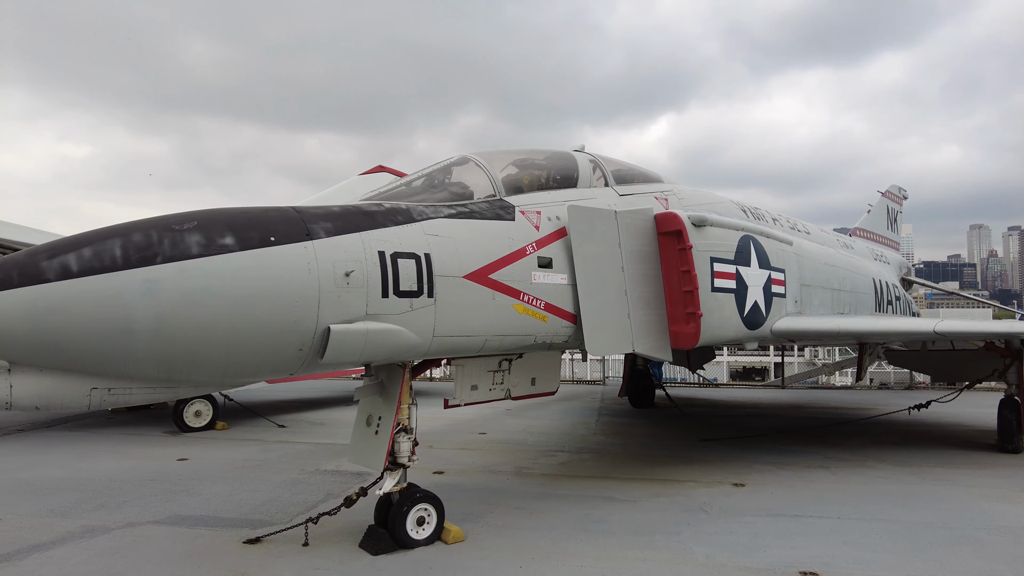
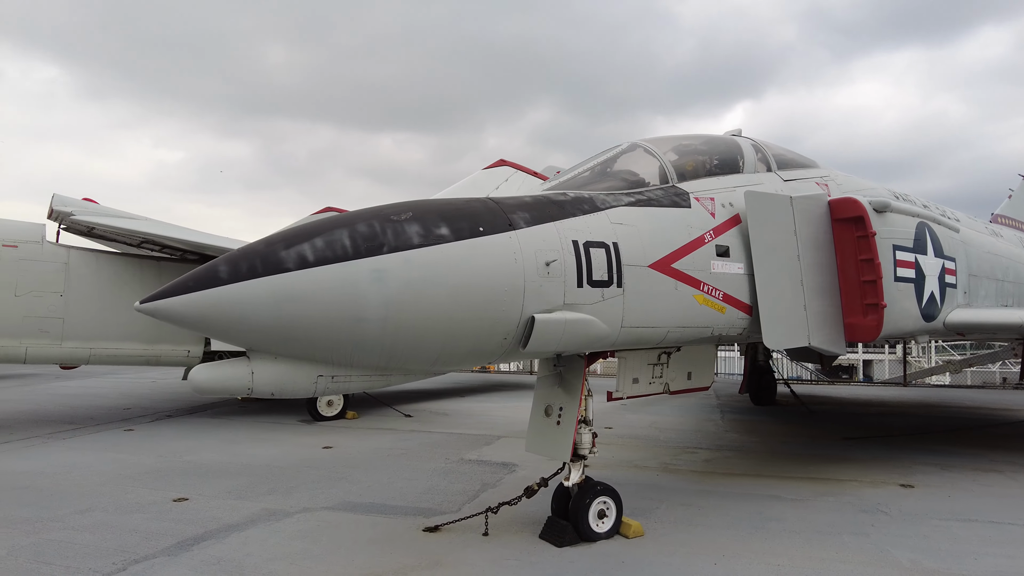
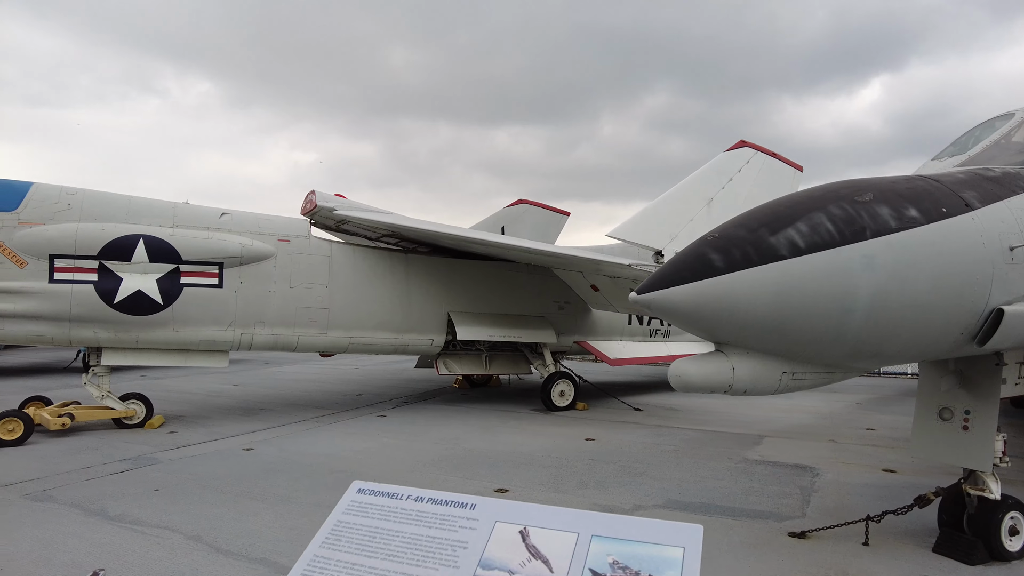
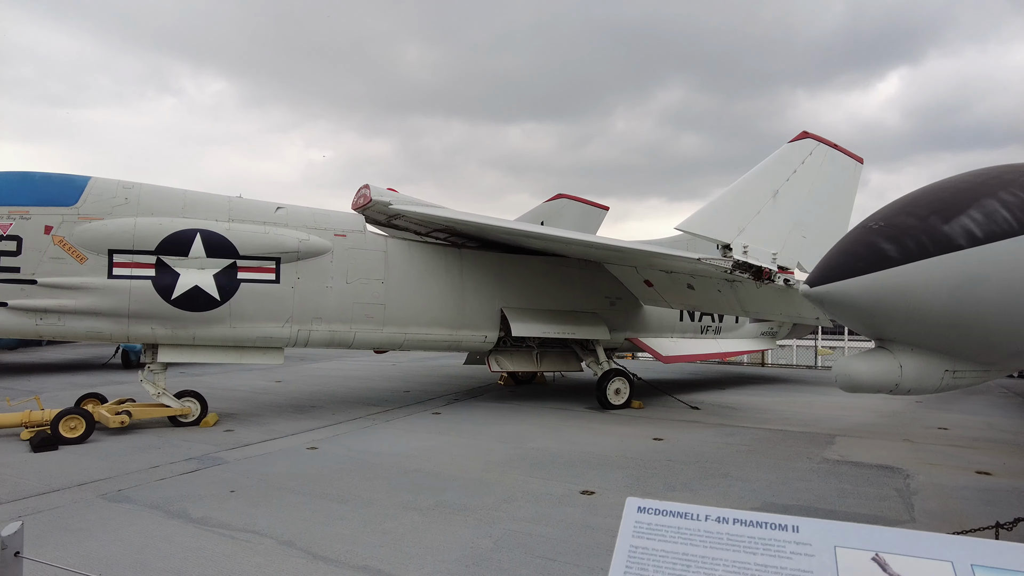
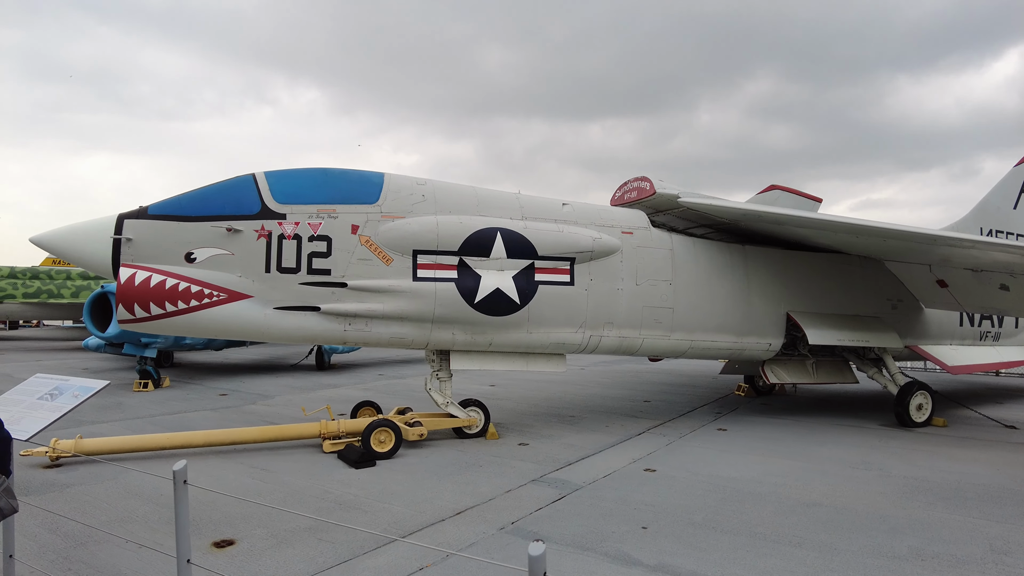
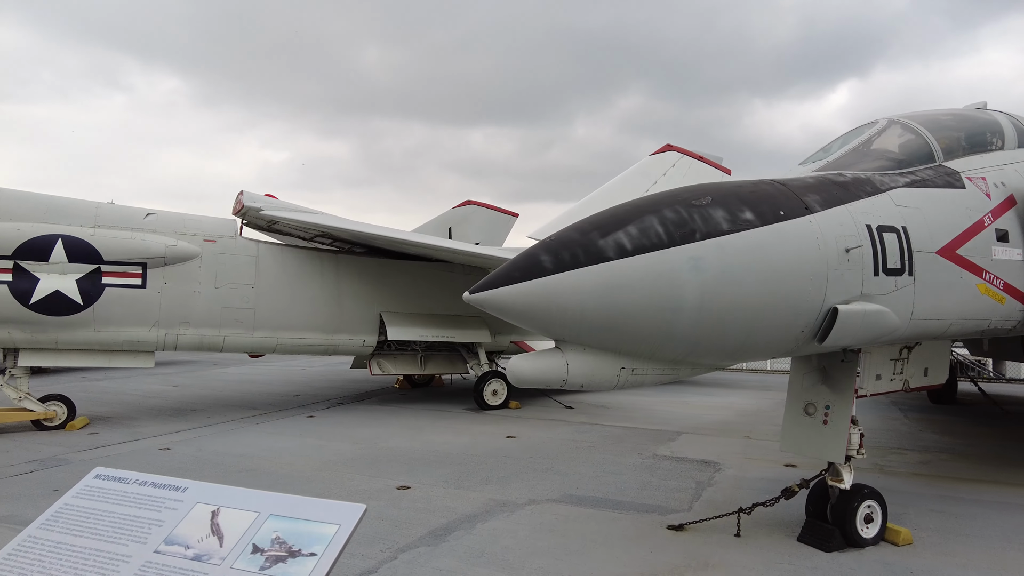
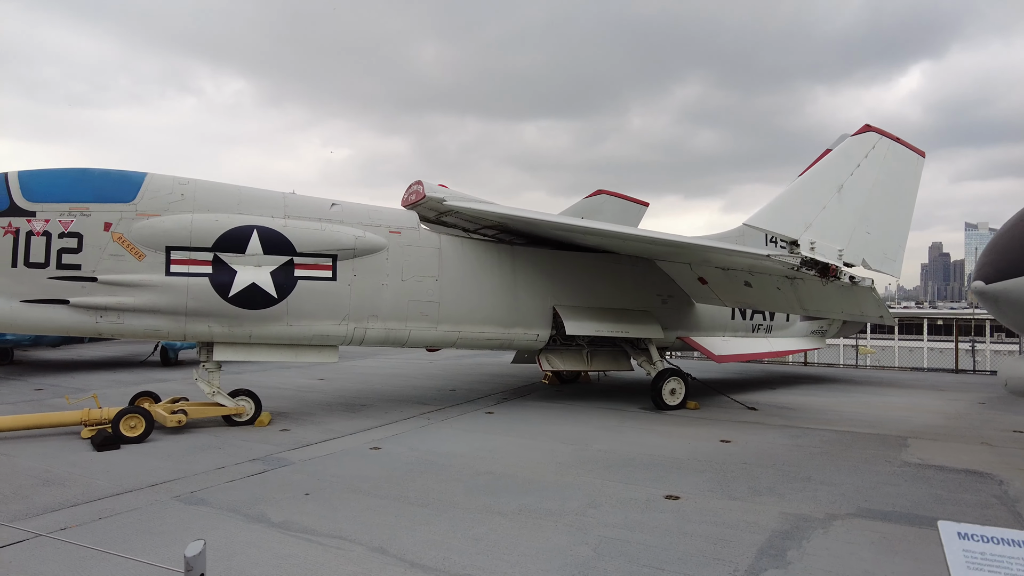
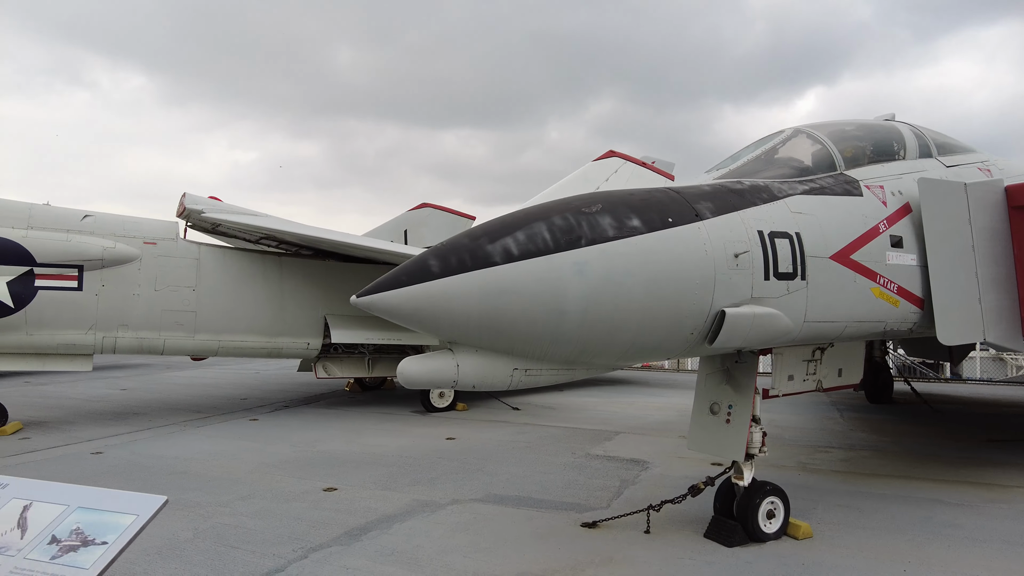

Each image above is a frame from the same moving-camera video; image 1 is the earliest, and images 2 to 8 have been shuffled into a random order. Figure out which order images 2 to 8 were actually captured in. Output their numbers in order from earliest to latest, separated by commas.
2, 8, 6, 3, 4, 7, 5
